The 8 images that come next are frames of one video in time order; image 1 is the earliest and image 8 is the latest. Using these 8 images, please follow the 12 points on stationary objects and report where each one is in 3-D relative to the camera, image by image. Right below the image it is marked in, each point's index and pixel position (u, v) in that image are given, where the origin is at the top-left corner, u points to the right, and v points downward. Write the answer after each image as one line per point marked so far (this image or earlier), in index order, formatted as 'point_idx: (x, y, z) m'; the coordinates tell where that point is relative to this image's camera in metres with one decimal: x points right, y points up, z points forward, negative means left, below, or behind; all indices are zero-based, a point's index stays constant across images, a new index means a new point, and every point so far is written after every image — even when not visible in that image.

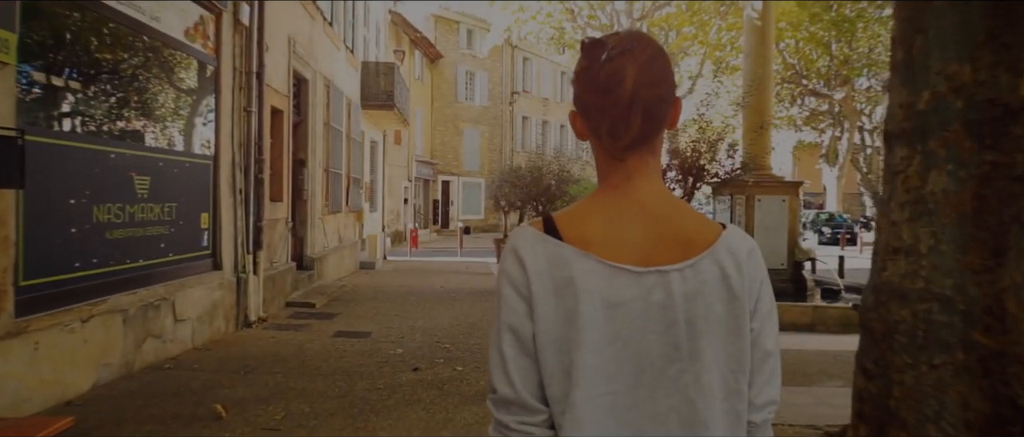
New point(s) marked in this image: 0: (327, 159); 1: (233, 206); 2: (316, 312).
0: (-2.8, +0.9, +12.9) m
1: (-2.6, +0.1, +7.9) m
2: (-2.2, -1.1, +9.6) m
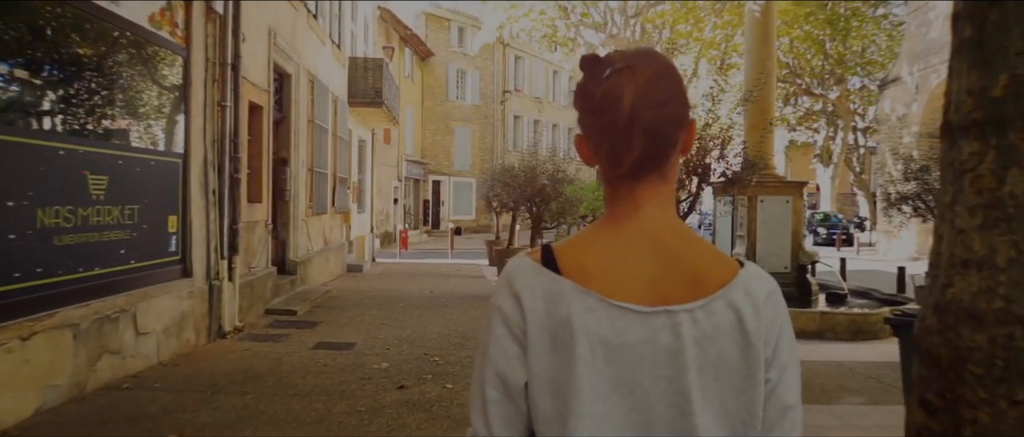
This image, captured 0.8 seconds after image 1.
0: (-2.9, +0.9, +12.3) m
1: (-2.6, +0.1, +7.3) m
2: (-2.3, -1.1, +9.0) m
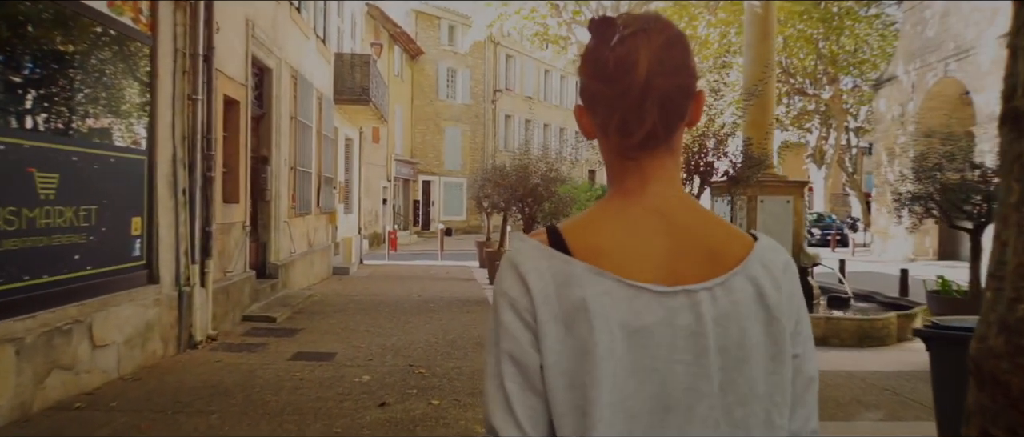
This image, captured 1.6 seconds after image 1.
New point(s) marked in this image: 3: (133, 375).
0: (-3.0, +0.9, +11.8) m
1: (-2.7, +0.1, +6.8) m
2: (-2.4, -1.1, +8.5) m
3: (-2.6, -1.1, +5.8) m
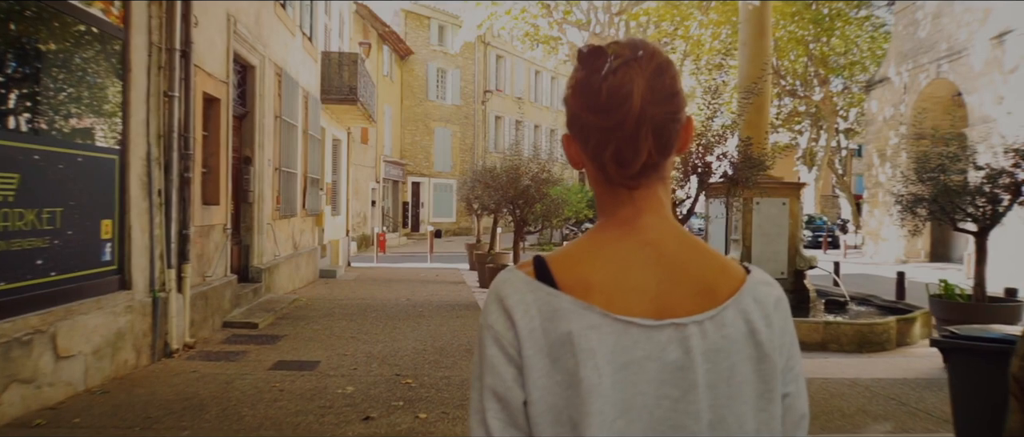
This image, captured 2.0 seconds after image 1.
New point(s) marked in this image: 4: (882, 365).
0: (-3.2, +0.8, +11.5) m
1: (-2.8, +0.1, +6.5) m
2: (-2.5, -1.1, +8.2) m
3: (-2.7, -1.1, +5.5) m
4: (+3.7, -1.5, +8.4) m
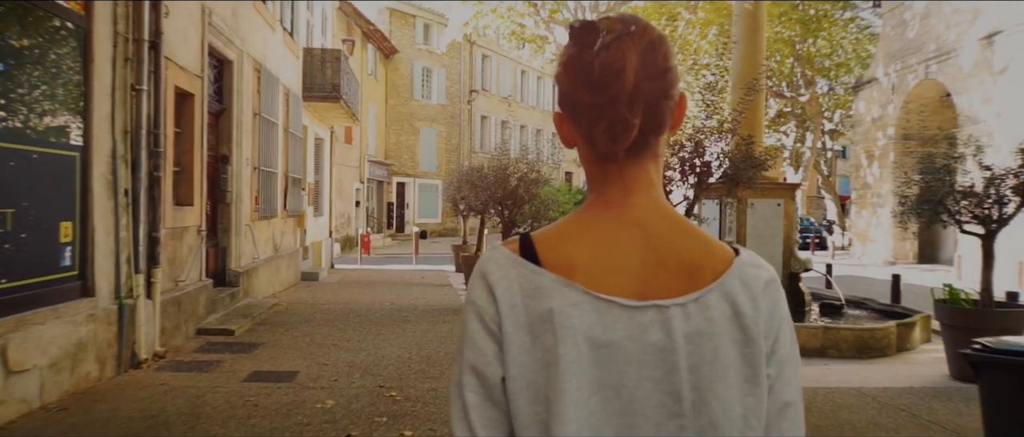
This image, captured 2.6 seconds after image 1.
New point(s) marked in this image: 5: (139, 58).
0: (-3.3, +0.8, +11.0) m
1: (-2.9, 0.0, +6.1) m
2: (-2.6, -1.1, +7.8) m
3: (-2.7, -1.1, +5.0) m
4: (+3.6, -1.5, +8.1) m
5: (-2.8, +1.2, +6.4) m
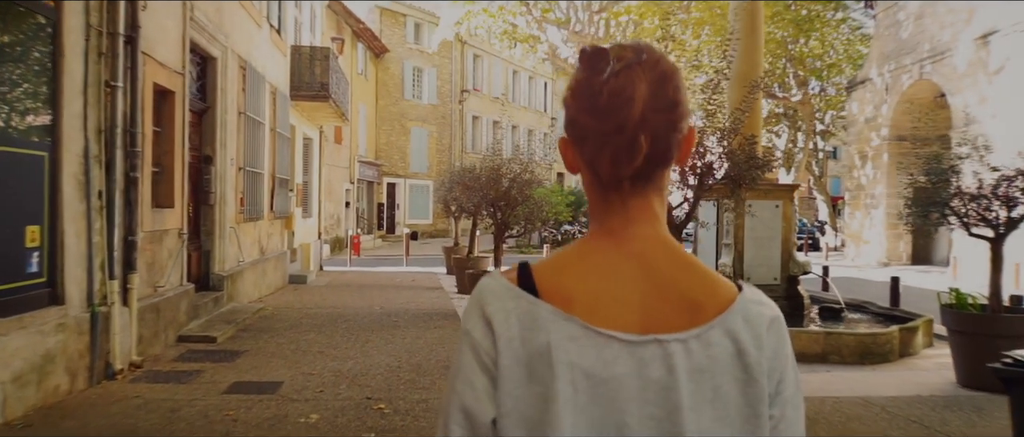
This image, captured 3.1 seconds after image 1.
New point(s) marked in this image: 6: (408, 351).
0: (-3.4, +0.8, +10.7) m
1: (-2.9, 0.0, +5.8) m
2: (-2.6, -1.2, +7.5) m
3: (-2.7, -1.1, +4.7) m
4: (+3.5, -1.5, +7.8) m
5: (-2.9, +1.2, +6.1) m
6: (-1.0, -1.2, +7.9) m
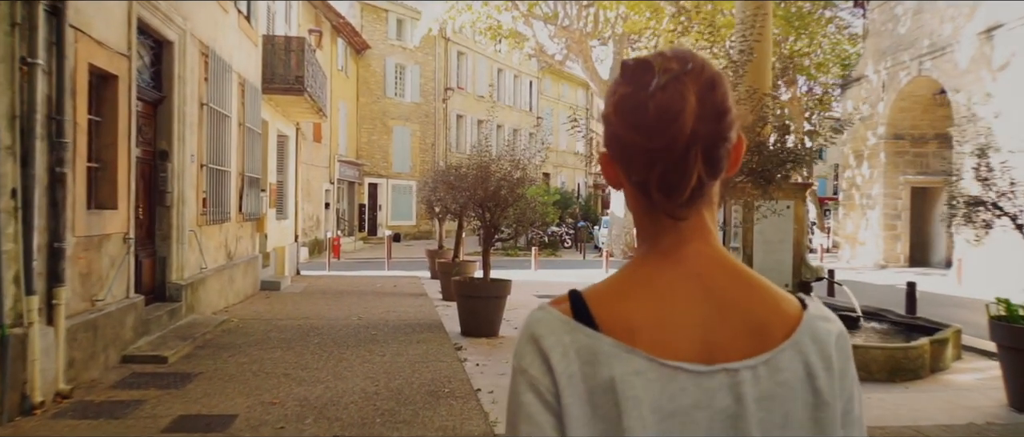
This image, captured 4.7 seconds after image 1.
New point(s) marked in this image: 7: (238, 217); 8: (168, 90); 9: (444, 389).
0: (-3.5, +0.8, +9.7) m
1: (-2.9, 0.0, +4.8) m
2: (-2.7, -1.2, +6.5) m
3: (-2.7, -1.1, +3.7) m
4: (+3.5, -1.5, +7.0) m
5: (-2.9, +1.2, +5.1) m
6: (-1.0, -1.3, +7.0) m
7: (-3.8, 0.0, +11.9) m
8: (-3.5, +1.3, +8.6) m
9: (-0.5, -1.3, +6.5) m
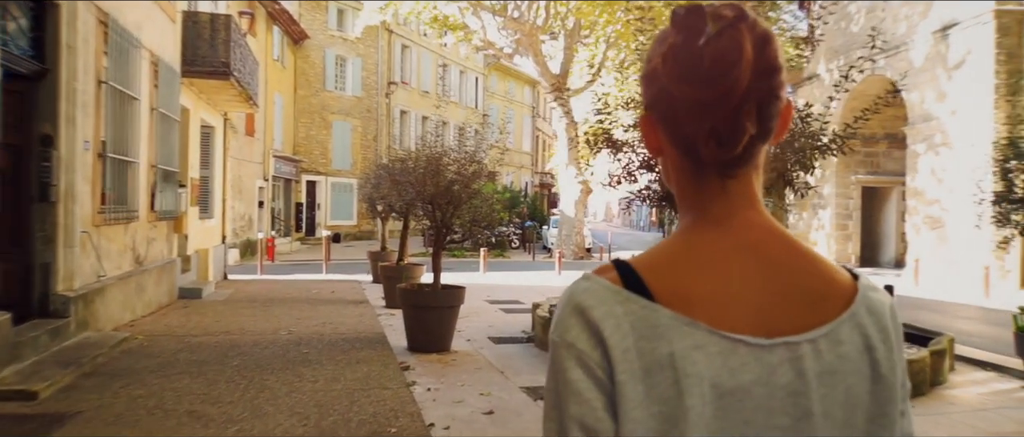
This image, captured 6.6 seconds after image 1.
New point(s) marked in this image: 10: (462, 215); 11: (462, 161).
0: (-4.0, +0.8, +8.3) m
1: (-3.0, 0.0, +3.4) m
2: (-2.9, -1.2, +5.1) m
3: (-2.8, -1.1, +2.4) m
4: (+3.2, -1.5, +6.0) m
5: (-3.0, +1.2, +3.7) m
6: (-1.3, -1.2, +5.7) m
7: (-4.4, 0.0, +10.4) m
8: (-3.8, +1.3, +7.1) m
9: (-0.8, -1.3, +5.2) m
10: (-0.7, 0.0, +11.4) m
11: (-0.7, +0.8, +11.4) m
